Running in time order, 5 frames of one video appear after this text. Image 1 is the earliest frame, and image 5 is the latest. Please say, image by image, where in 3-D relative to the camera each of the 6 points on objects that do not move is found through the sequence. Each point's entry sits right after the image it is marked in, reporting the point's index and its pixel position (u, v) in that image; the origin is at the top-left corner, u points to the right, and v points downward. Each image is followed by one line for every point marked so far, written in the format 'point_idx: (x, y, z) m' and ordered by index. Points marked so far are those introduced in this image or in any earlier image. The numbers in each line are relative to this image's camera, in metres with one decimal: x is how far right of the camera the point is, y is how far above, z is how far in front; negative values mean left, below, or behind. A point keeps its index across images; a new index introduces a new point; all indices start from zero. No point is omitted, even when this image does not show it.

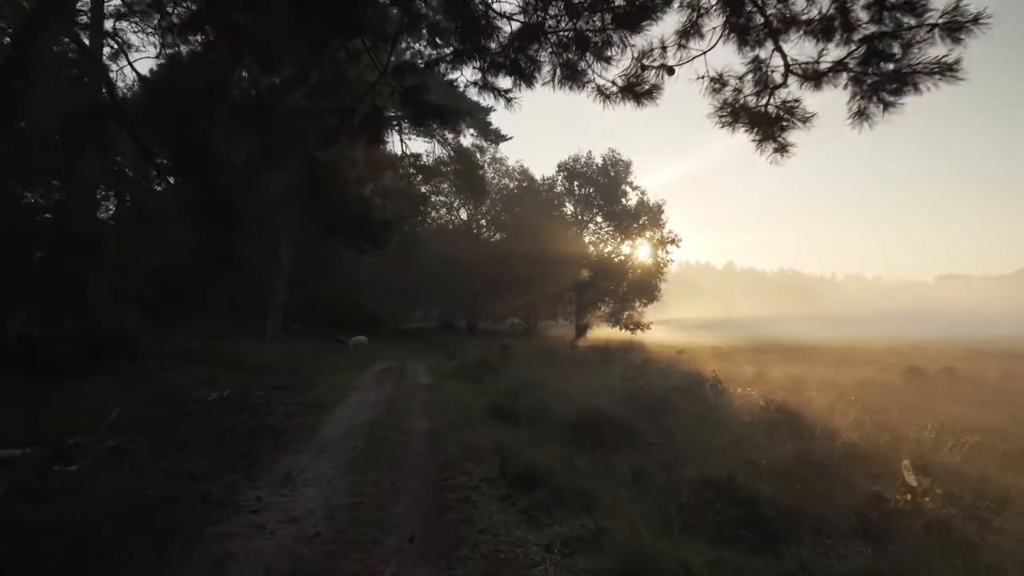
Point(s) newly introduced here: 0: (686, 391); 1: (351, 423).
0: (+4.3, -2.5, +17.3) m
1: (-3.3, -2.8, +14.5) m
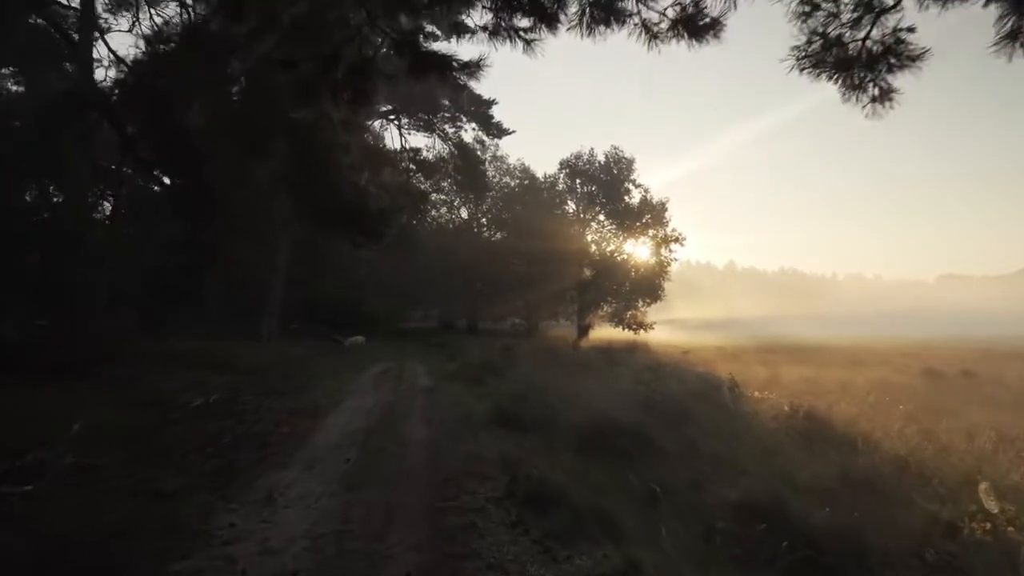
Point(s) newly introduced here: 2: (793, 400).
0: (+4.4, -2.5, +16.2) m
1: (-3.2, -2.7, +13.5) m
2: (+6.8, -2.8, +17.7) m
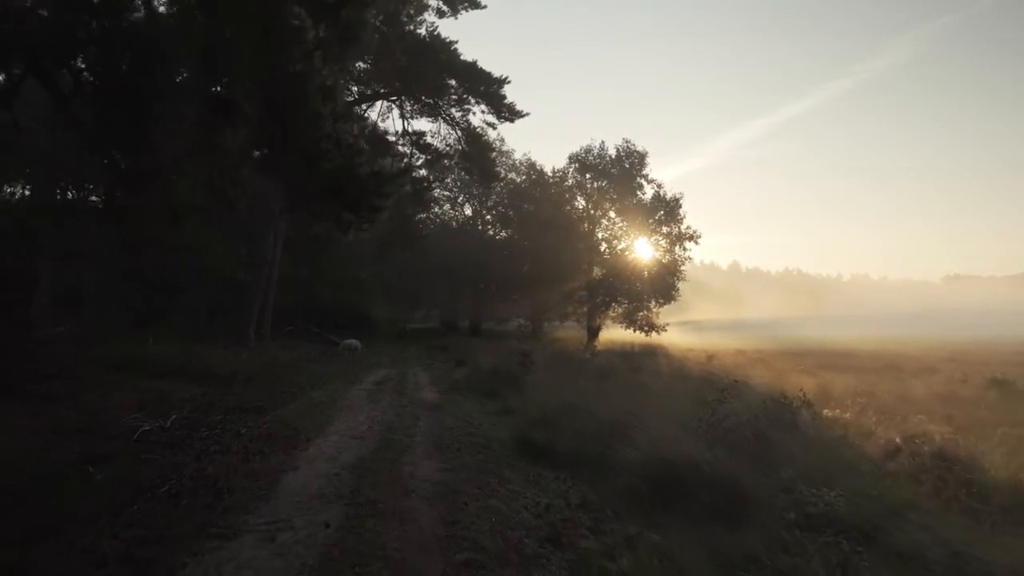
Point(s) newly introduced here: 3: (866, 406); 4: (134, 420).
0: (+4.9, -2.4, +13.1) m
1: (-2.7, -2.6, +10.3) m
2: (+7.3, -2.8, +14.6) m
3: (+9.4, -3.1, +18.9) m
4: (-6.9, -2.4, +12.9) m
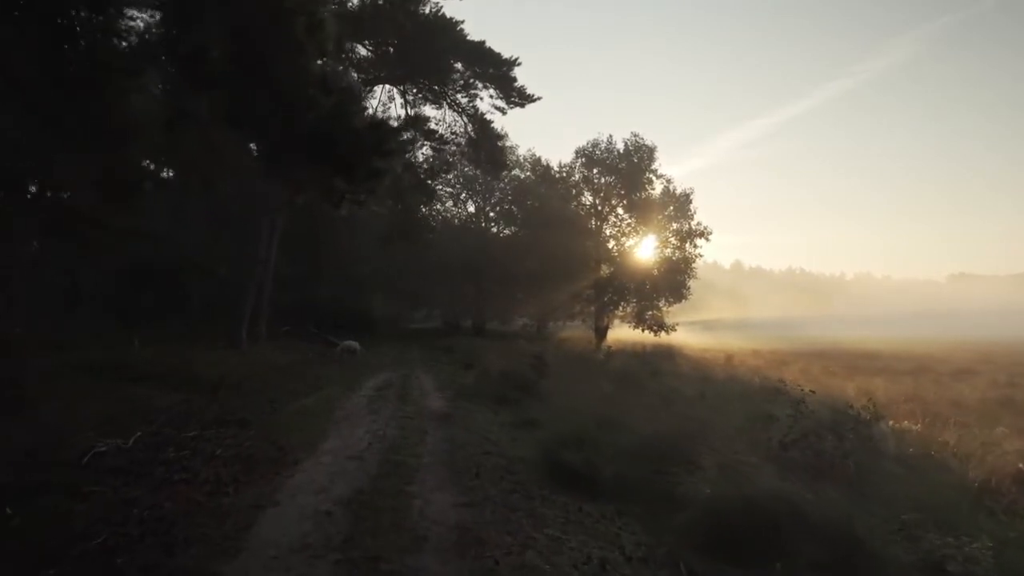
0: (+5.3, -2.3, +11.0) m
1: (-2.3, -2.5, +8.2) m
2: (+7.7, -2.7, +12.5) m
3: (+9.8, -3.0, +16.8) m
4: (-6.4, -2.3, +10.8) m
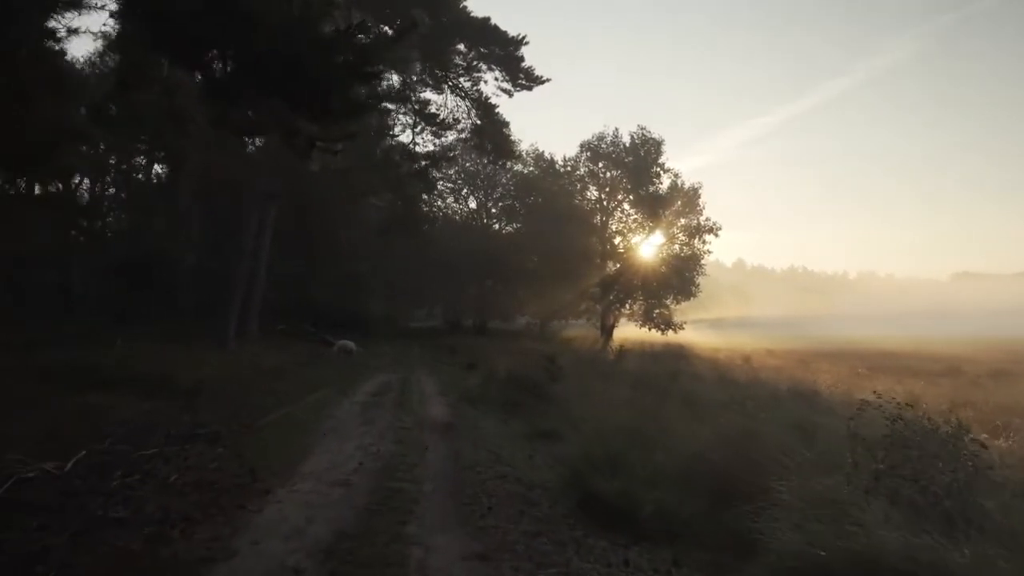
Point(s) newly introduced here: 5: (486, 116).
0: (+5.5, -2.2, +9.0) m
1: (-2.0, -2.4, +6.3) m
2: (+8.0, -2.5, +10.5) m
3: (+10.1, -2.9, +14.9) m
4: (-6.2, -2.2, +8.9) m
5: (-0.6, +5.1, +20.1) m
